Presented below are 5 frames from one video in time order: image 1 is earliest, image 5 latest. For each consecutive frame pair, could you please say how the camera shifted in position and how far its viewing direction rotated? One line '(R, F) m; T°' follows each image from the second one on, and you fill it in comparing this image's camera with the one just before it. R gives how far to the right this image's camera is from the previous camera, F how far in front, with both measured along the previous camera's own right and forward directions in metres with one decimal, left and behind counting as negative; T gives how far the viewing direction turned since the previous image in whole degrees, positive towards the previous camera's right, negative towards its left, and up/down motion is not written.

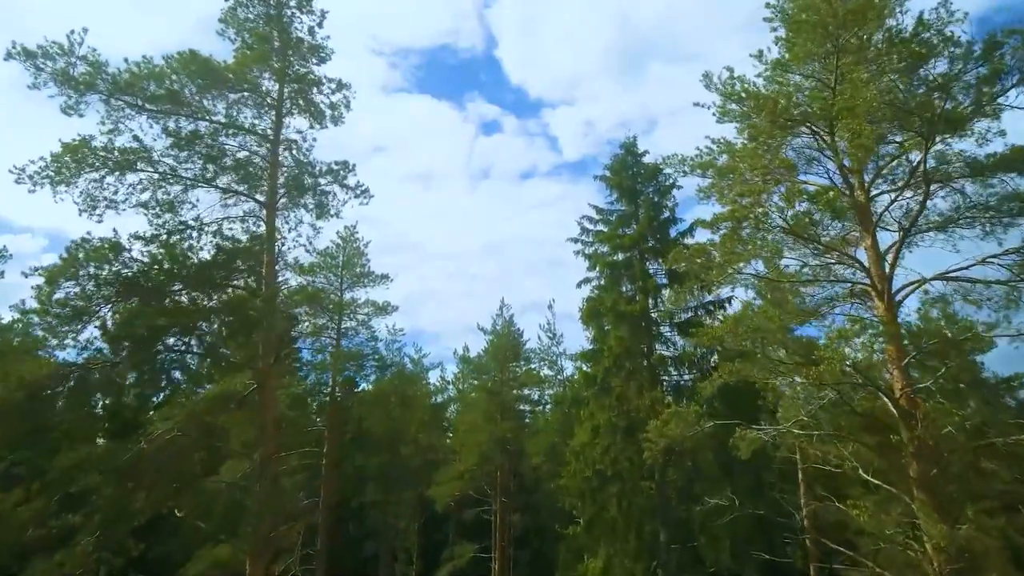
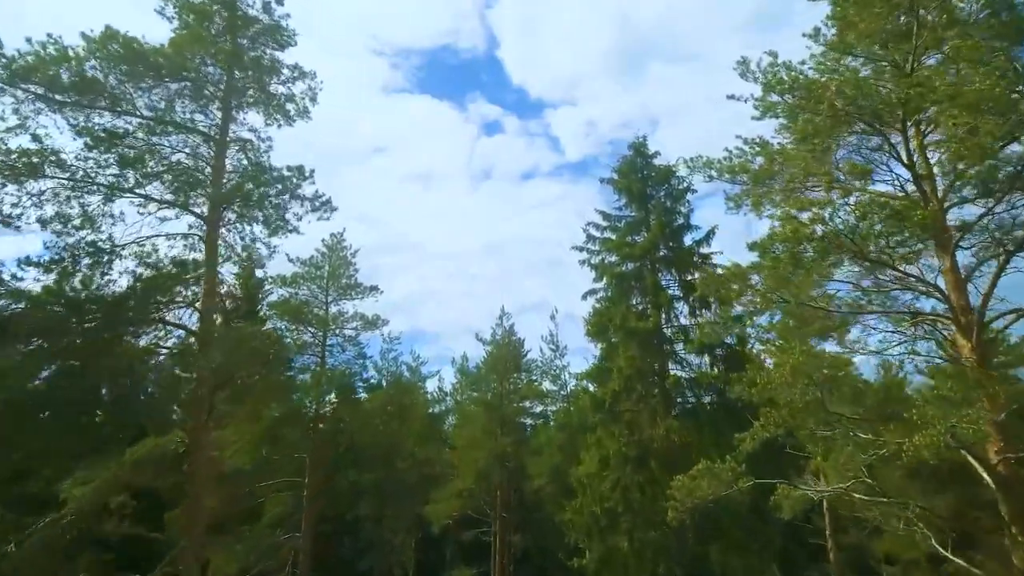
(+0.1, +2.8) m; 0°
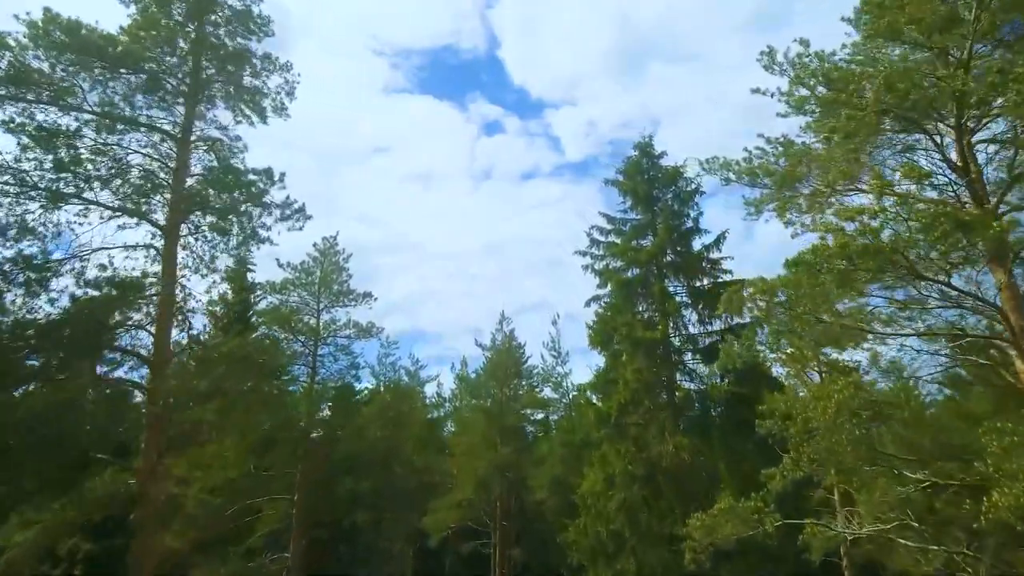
(0.0, +1.4) m; 0°
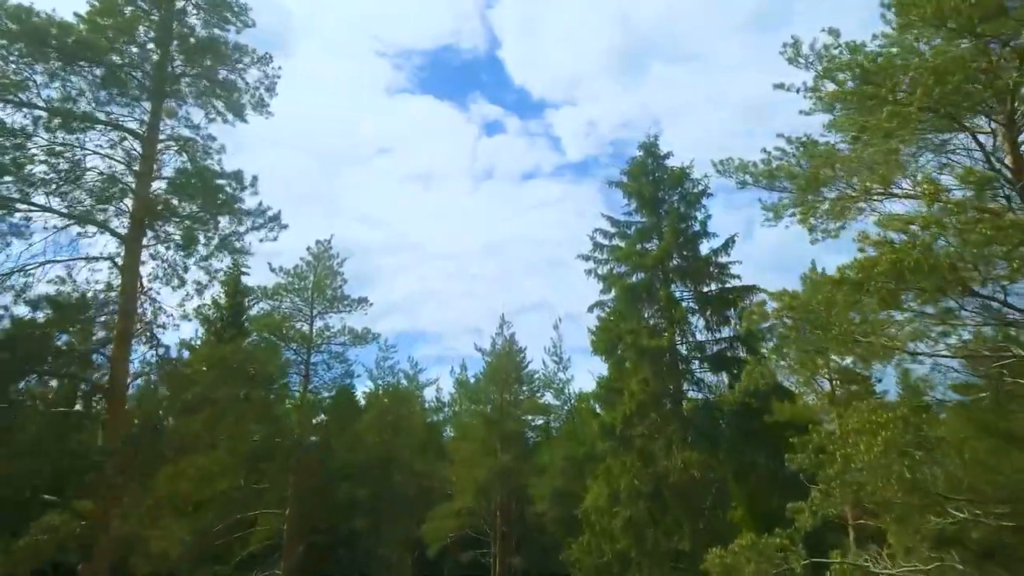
(0.0, +1.1) m; 0°
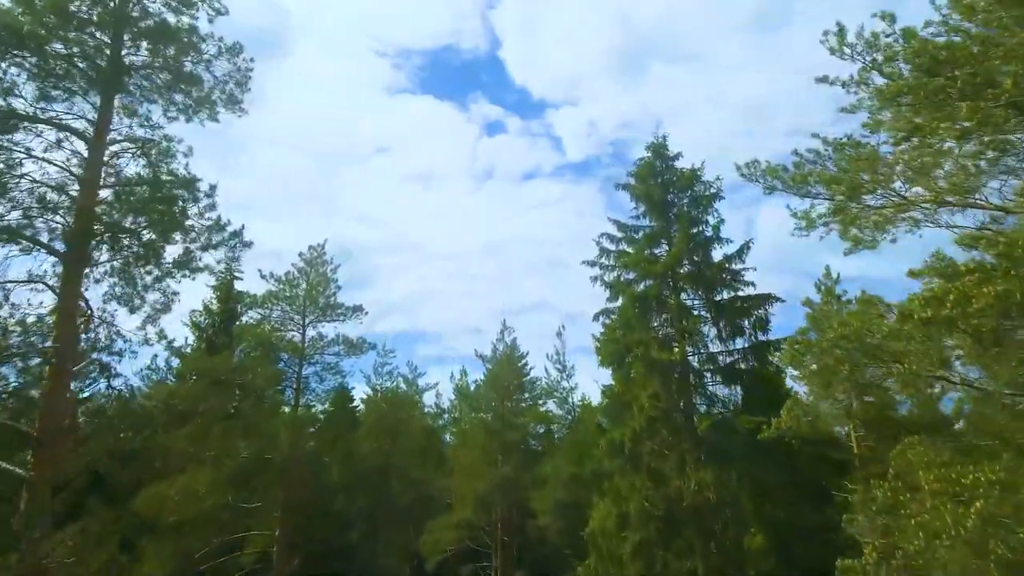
(-0.1, +1.4) m; 0°
